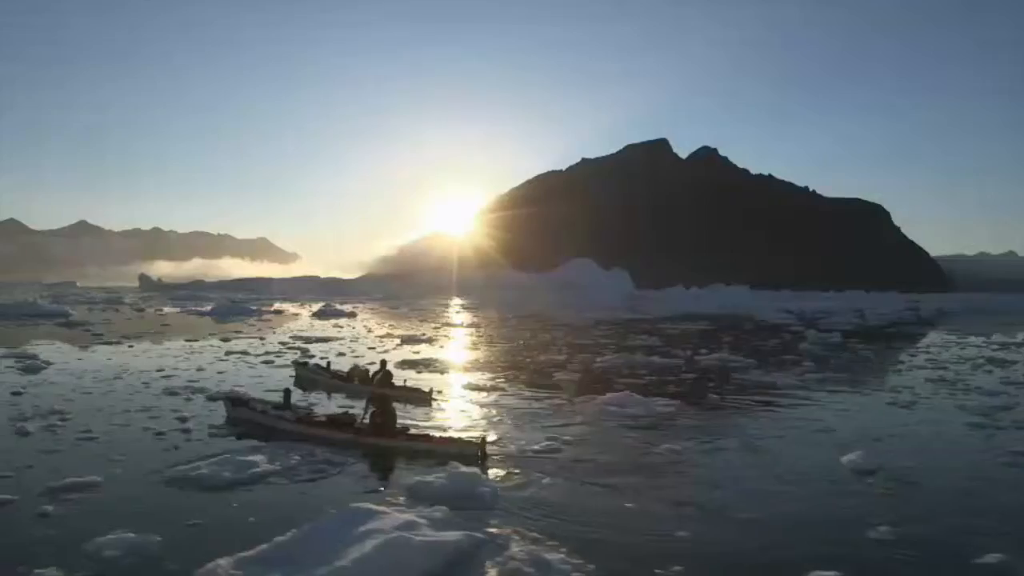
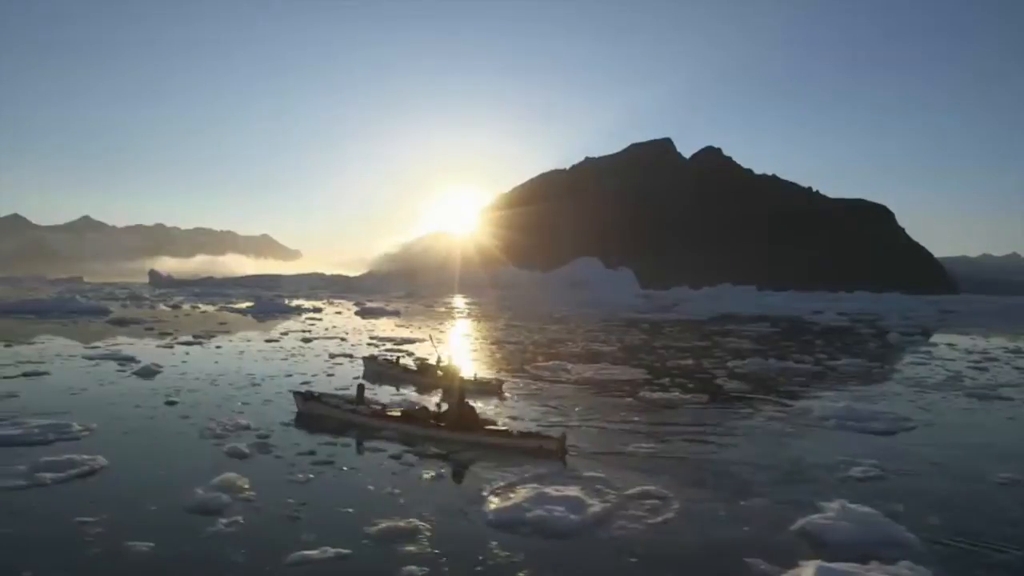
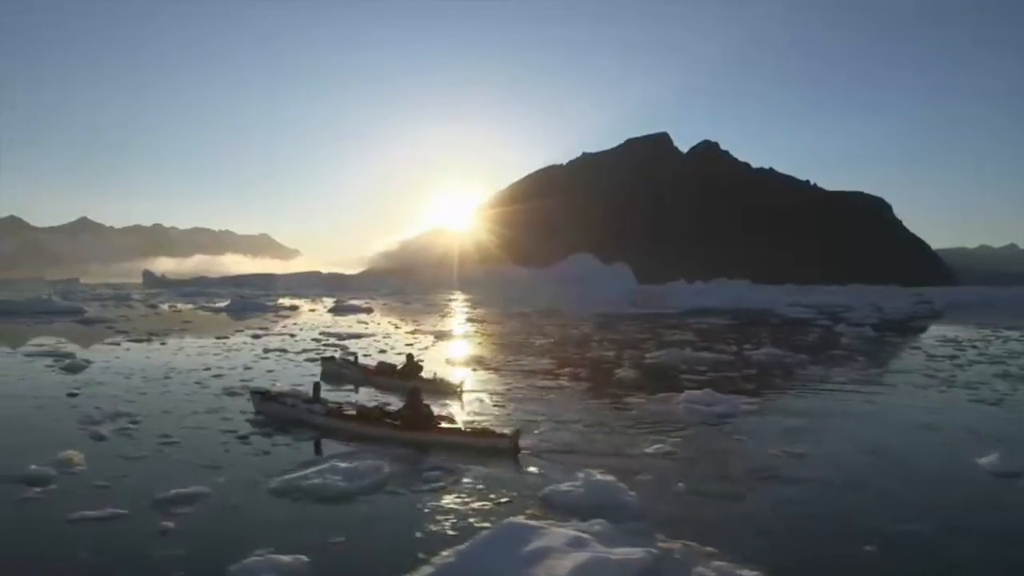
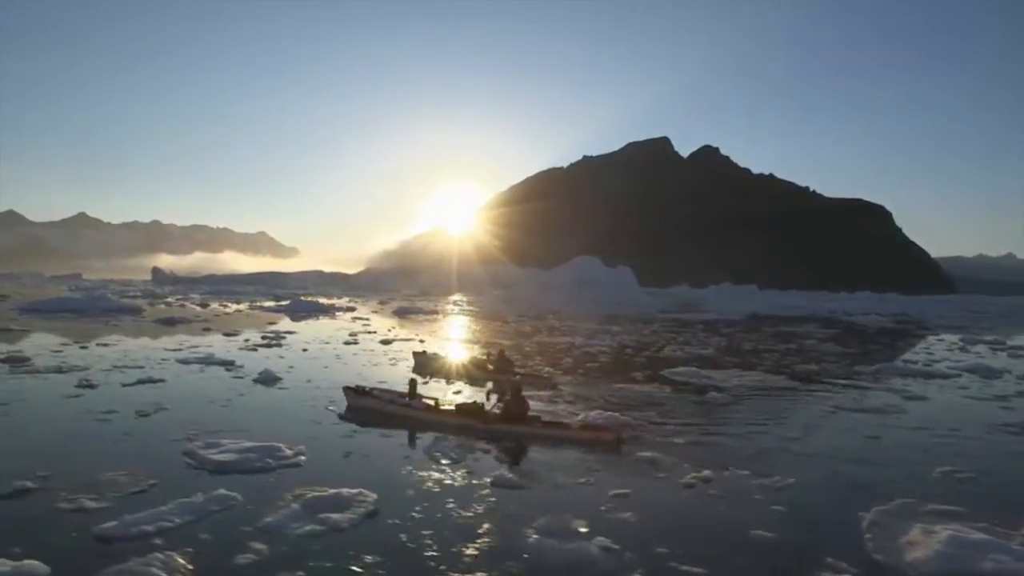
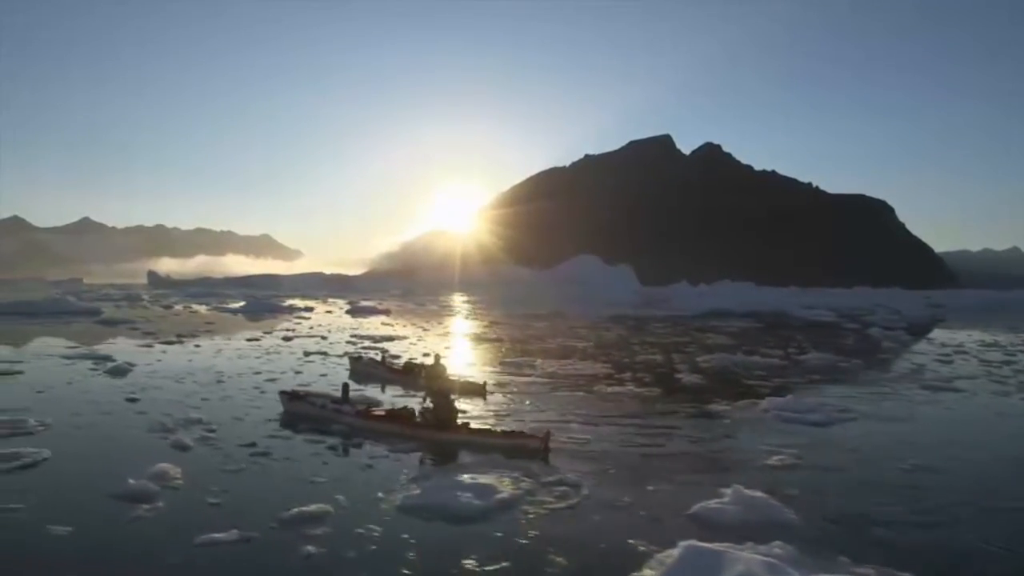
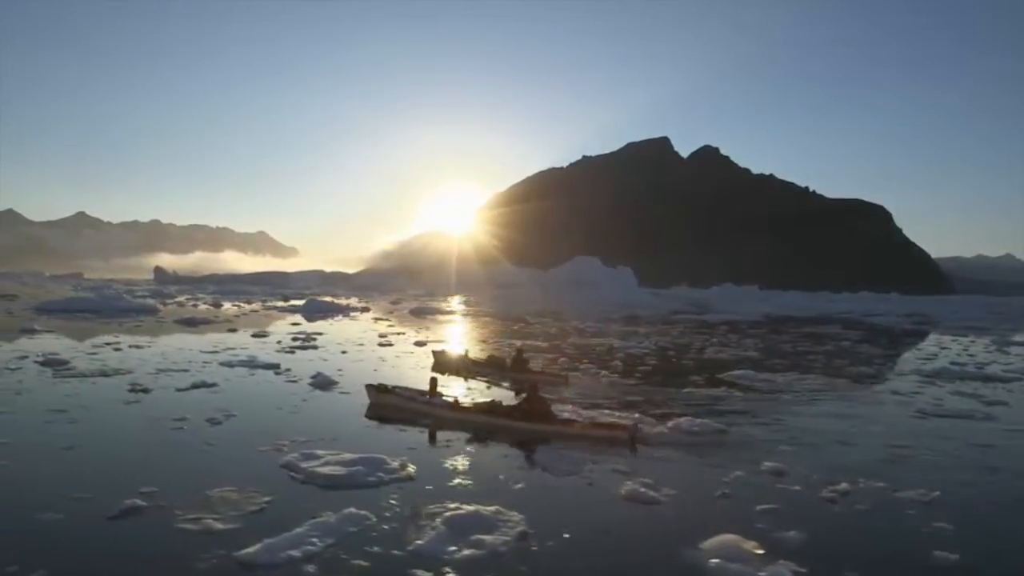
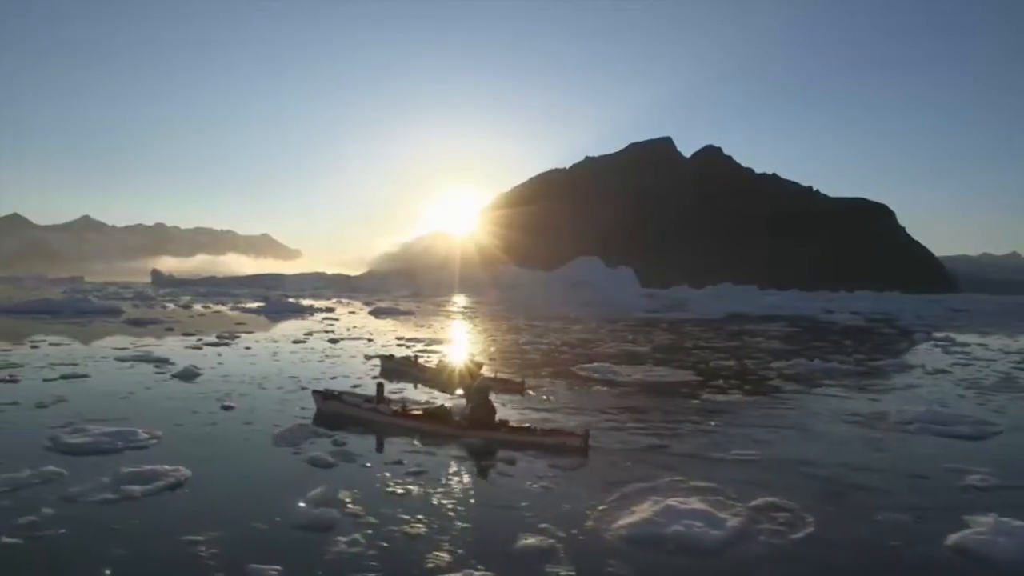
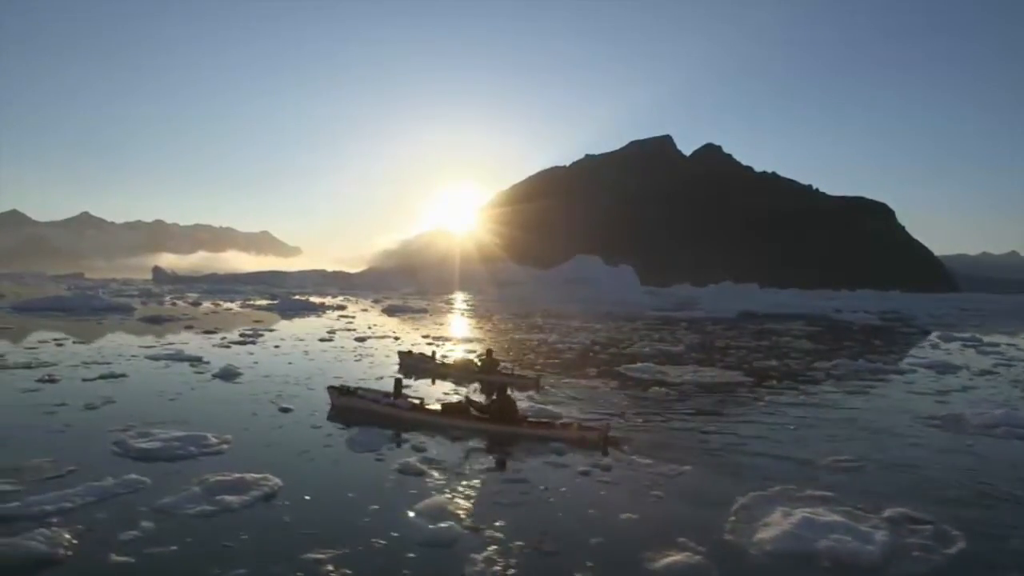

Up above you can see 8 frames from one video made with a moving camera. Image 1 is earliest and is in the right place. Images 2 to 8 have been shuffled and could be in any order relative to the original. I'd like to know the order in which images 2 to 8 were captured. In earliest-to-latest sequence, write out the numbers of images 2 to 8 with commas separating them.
3, 5, 2, 7, 8, 4, 6
